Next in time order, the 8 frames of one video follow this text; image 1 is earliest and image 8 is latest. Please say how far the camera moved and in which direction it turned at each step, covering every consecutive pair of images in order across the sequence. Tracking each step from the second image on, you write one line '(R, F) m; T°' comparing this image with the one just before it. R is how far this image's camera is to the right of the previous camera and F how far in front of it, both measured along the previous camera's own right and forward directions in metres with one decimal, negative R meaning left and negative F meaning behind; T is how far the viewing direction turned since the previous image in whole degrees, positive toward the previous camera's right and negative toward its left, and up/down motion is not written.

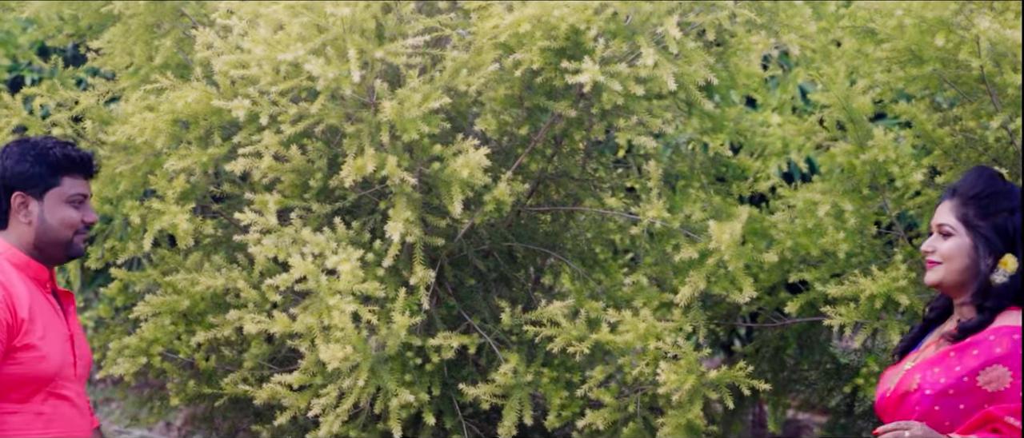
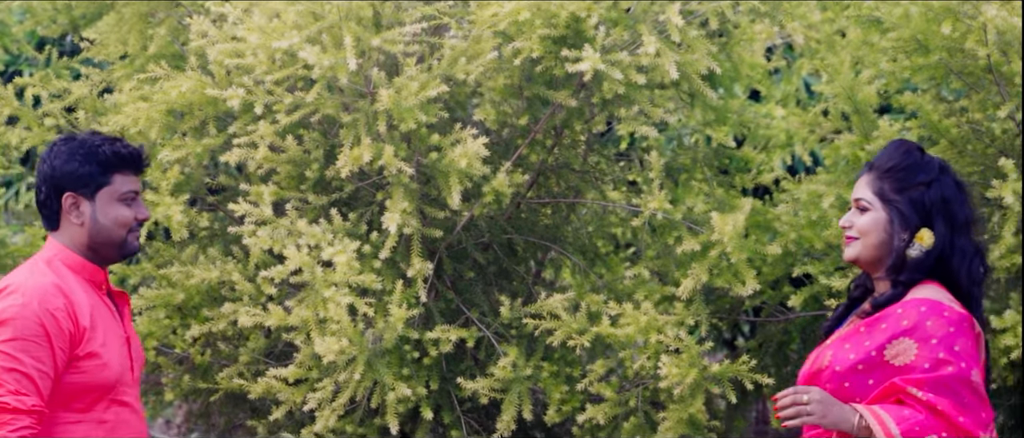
(0.0, +0.1) m; 0°
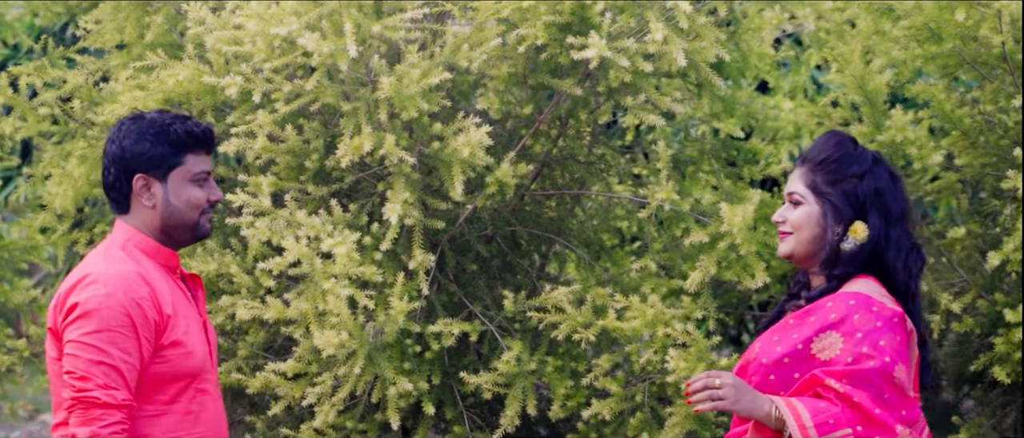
(0.0, +0.1) m; 0°
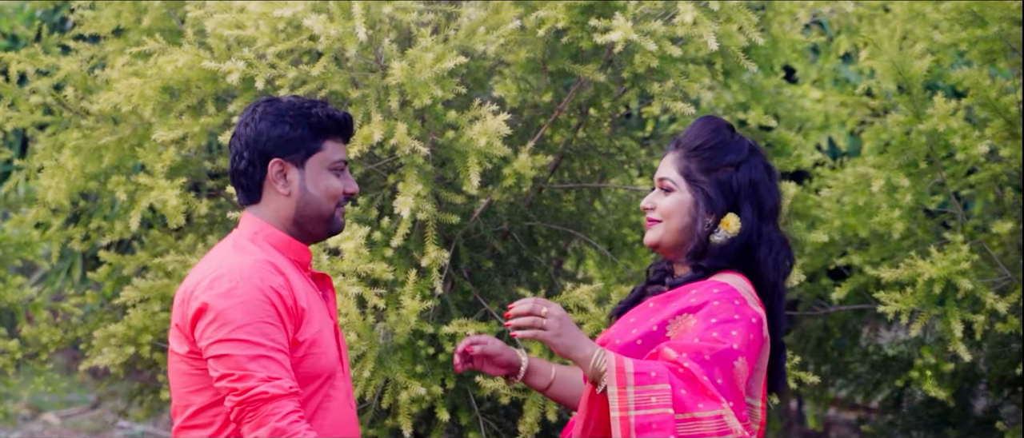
(0.0, +0.3) m; 0°
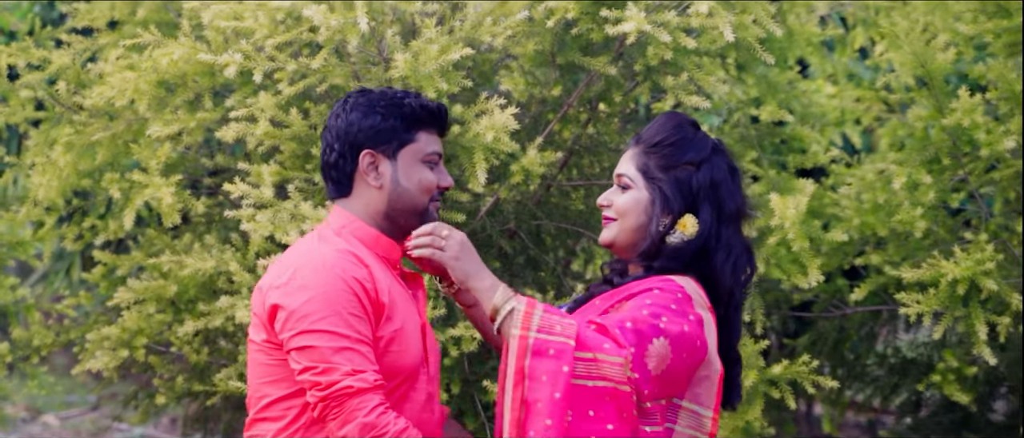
(0.0, +0.2) m; 0°
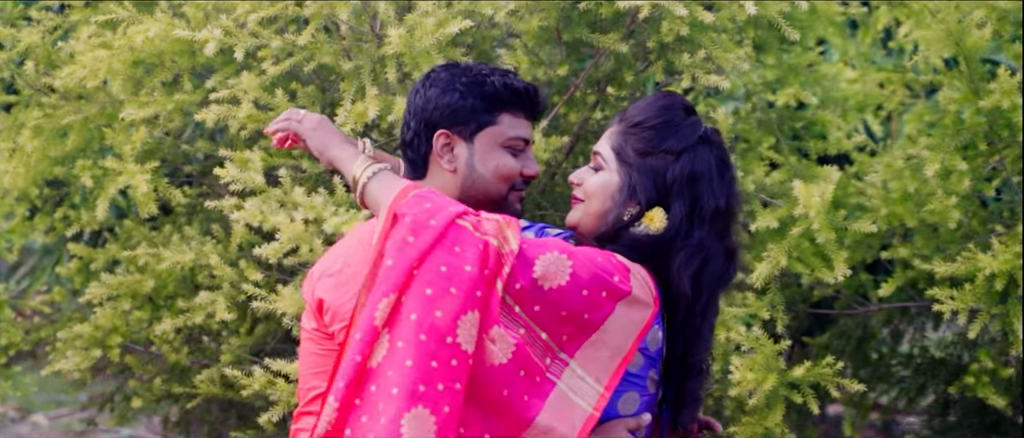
(0.0, +0.3) m; 0°
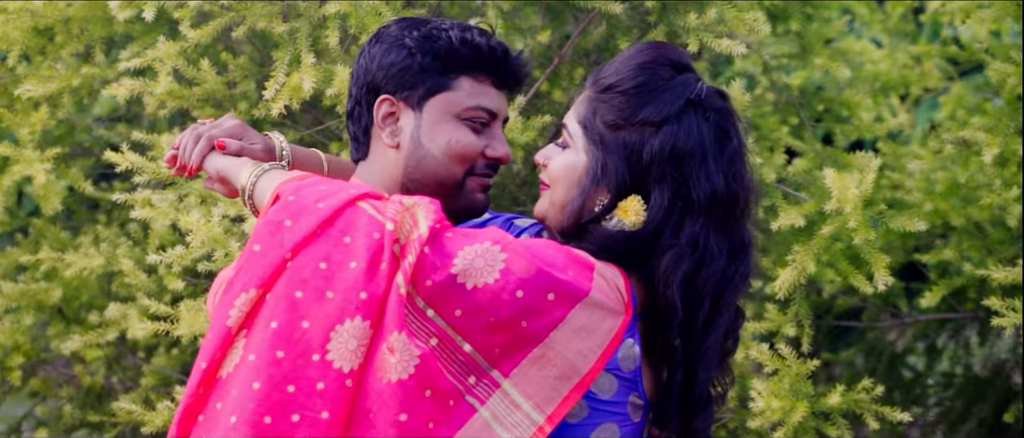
(0.0, +0.6) m; 0°
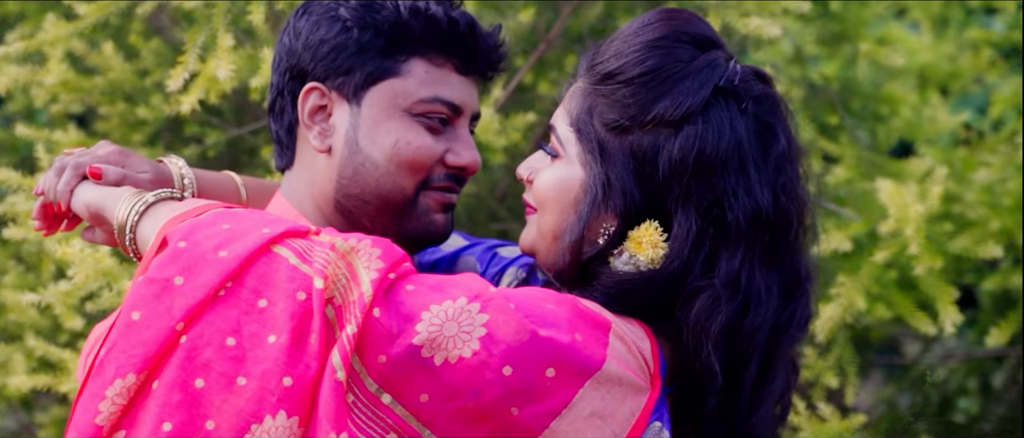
(0.0, +0.6) m; +1°
